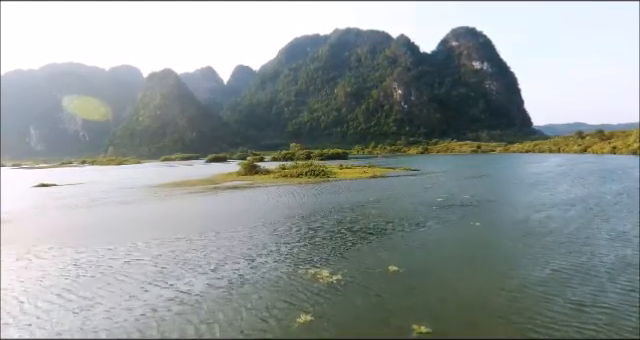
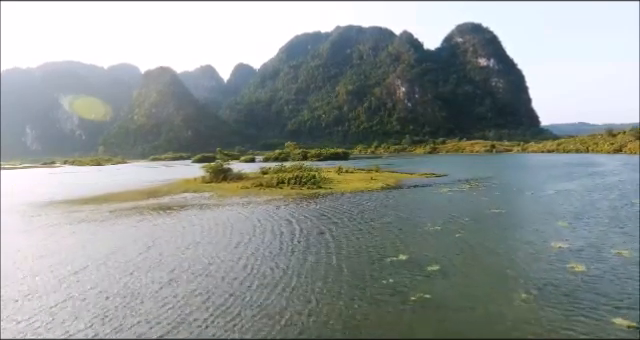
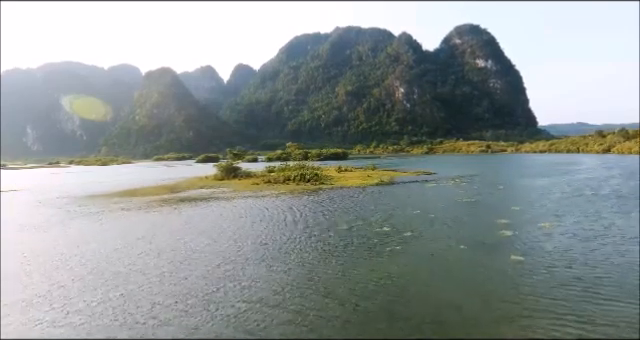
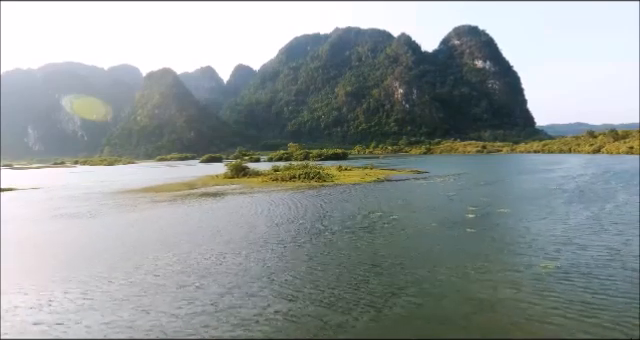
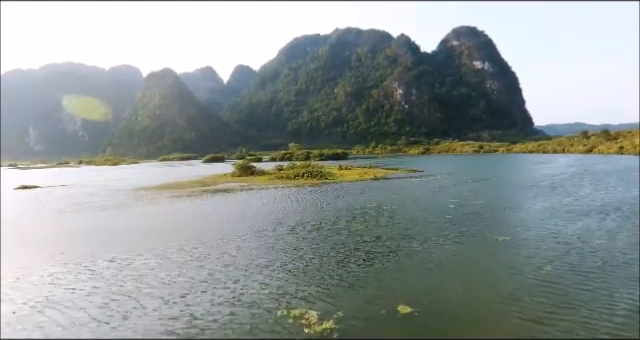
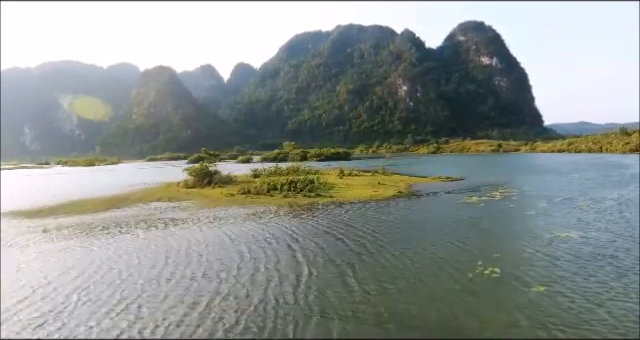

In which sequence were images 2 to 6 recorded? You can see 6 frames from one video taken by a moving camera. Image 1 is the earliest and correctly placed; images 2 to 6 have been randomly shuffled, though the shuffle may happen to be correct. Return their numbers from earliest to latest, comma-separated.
5, 4, 3, 2, 6
